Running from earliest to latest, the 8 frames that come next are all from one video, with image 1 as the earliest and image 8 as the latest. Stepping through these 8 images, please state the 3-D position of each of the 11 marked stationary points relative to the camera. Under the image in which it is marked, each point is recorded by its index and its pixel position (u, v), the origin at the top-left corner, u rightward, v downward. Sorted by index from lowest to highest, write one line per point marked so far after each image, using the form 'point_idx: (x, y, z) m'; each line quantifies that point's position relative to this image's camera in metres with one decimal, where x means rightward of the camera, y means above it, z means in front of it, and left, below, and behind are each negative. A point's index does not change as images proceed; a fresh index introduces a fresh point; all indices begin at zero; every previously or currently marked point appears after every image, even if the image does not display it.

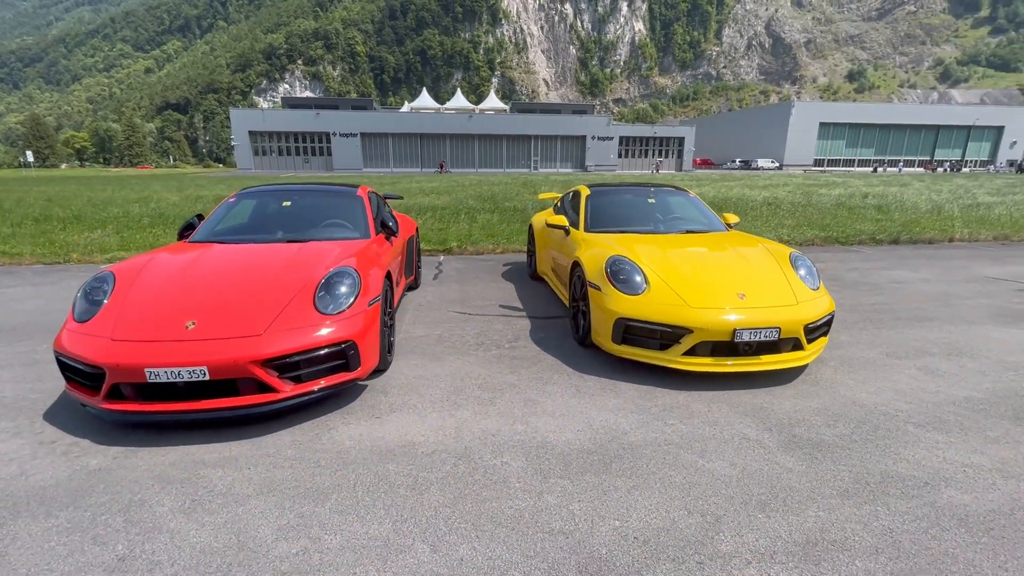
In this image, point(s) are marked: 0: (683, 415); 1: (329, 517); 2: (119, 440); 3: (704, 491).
0: (+1.2, -0.9, +3.2) m
1: (-0.9, -1.1, +2.3) m
2: (-2.4, -0.9, +2.9) m
3: (+1.1, -1.1, +2.4) m
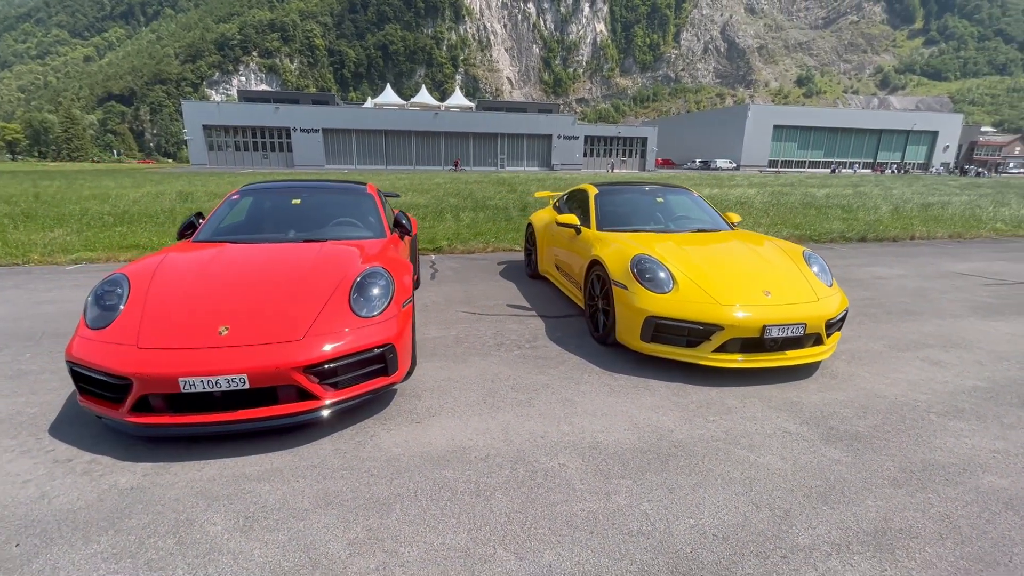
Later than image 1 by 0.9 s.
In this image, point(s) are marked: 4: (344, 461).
0: (+1.4, -0.8, +3.3) m
1: (-0.5, -1.1, +2.2) m
2: (-2.1, -0.9, +2.7) m
3: (+1.4, -1.1, +2.5) m
4: (-0.9, -1.0, +2.7) m
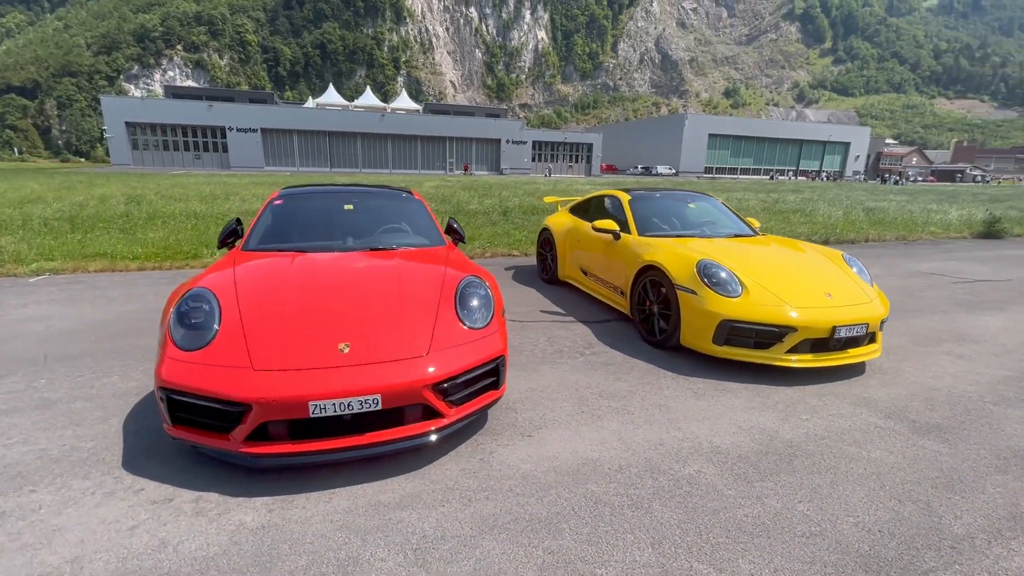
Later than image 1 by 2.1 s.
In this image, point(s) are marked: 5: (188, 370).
0: (+2.1, -0.9, +3.4) m
1: (+0.3, -1.1, +2.1) m
2: (-1.3, -1.0, +2.4) m
3: (+2.2, -1.1, +2.6) m
4: (-0.2, -1.0, +2.6) m
5: (-1.6, -0.4, +2.4) m
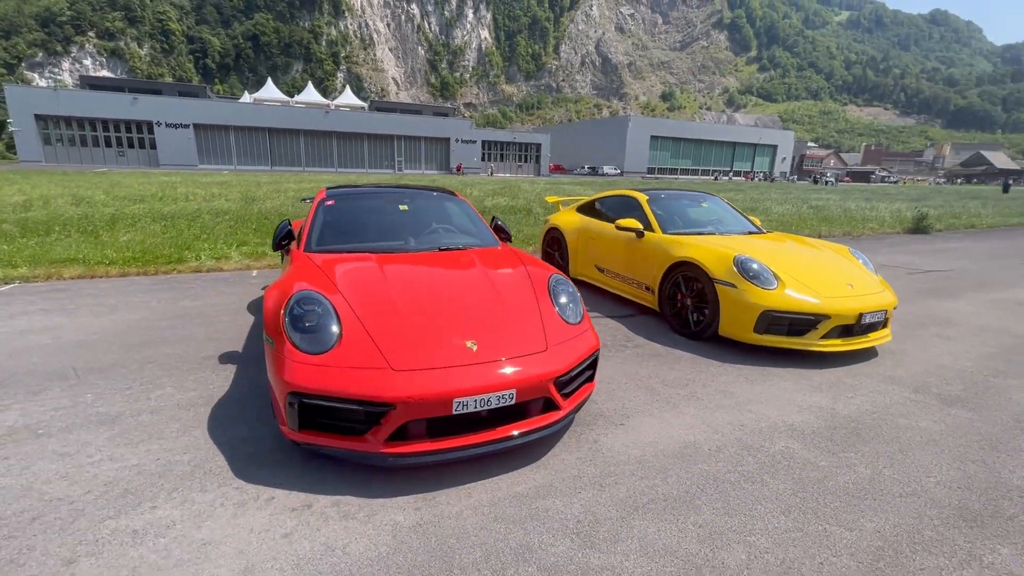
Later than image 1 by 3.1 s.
0: (+2.7, -0.8, +3.8) m
1: (+1.0, -1.1, +2.3) m
2: (-0.6, -1.0, +2.4) m
3: (+2.8, -1.0, +3.0) m
4: (+0.5, -1.0, +2.7) m
5: (-1.0, -0.4, +2.4) m
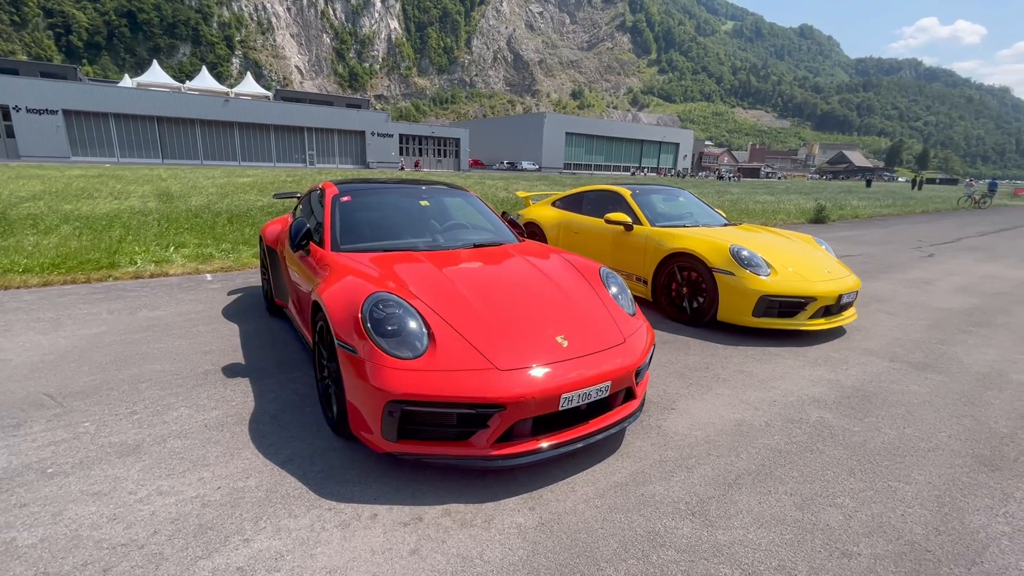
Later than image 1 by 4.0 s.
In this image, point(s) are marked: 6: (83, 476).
0: (+2.9, -0.7, +4.2) m
1: (+1.5, -1.0, +2.5) m
2: (-0.1, -1.0, +2.4) m
3: (+3.2, -0.9, +3.5) m
4: (+1.0, -0.9, +2.8) m
5: (-0.4, -0.4, +2.3) m
6: (-2.1, -0.9, +2.4) m
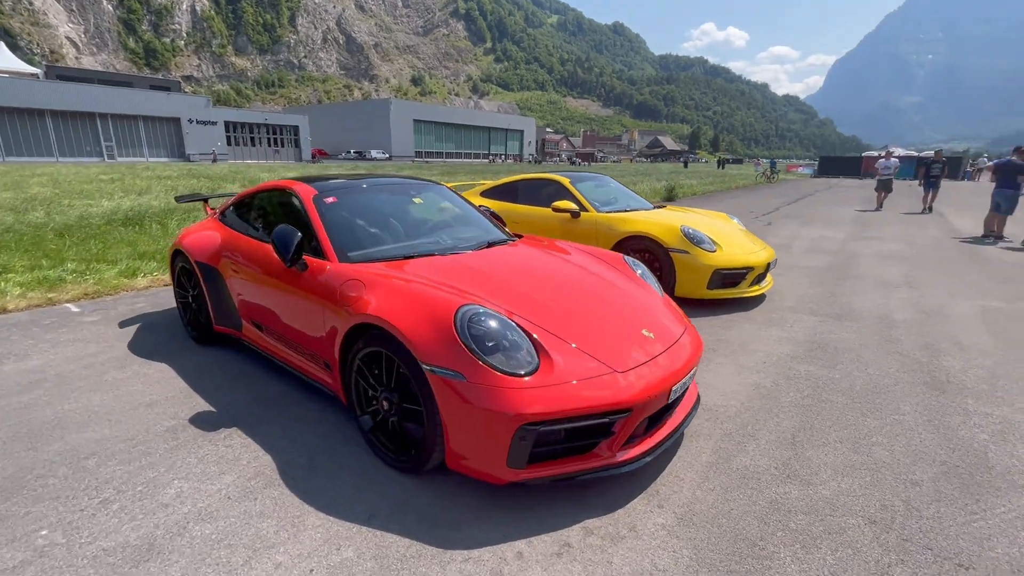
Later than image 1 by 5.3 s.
0: (+2.8, -0.3, +4.9) m
1: (+2.0, -0.9, +2.9) m
2: (+0.5, -1.0, +2.3) m
3: (+3.3, -0.5, +4.3) m
4: (+1.4, -0.8, +3.0) m
5: (+0.1, -0.5, +2.1) m
6: (-1.5, -1.1, +1.7) m
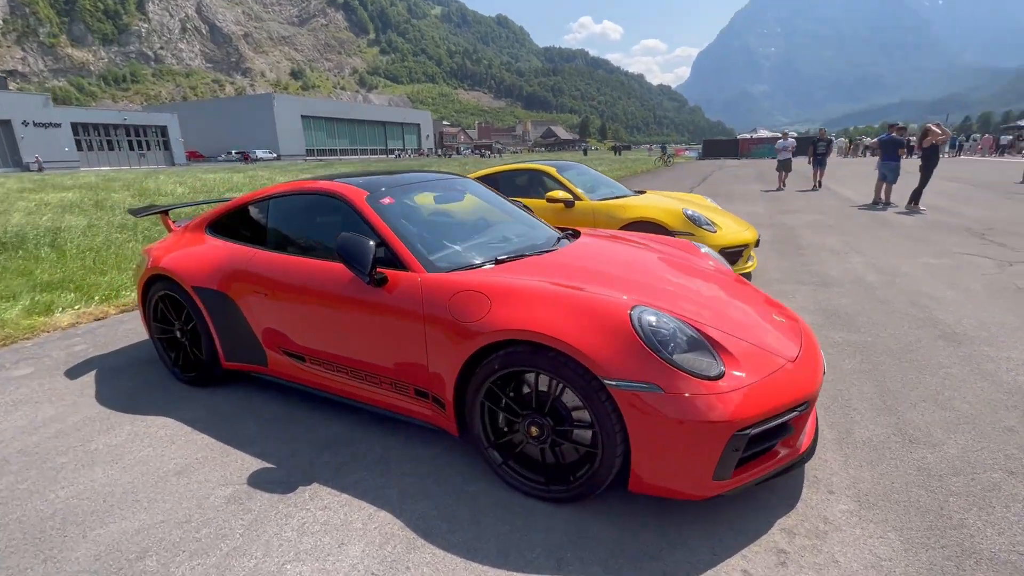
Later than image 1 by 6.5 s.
0: (+2.9, -0.1, +5.2) m
1: (+2.6, -0.7, +3.1) m
2: (+1.2, -0.9, +2.2) m
3: (+3.6, -0.2, +4.7) m
4: (+1.9, -0.7, +3.0) m
5: (+0.9, -0.4, +1.9) m
6: (-0.6, -1.2, +1.3) m
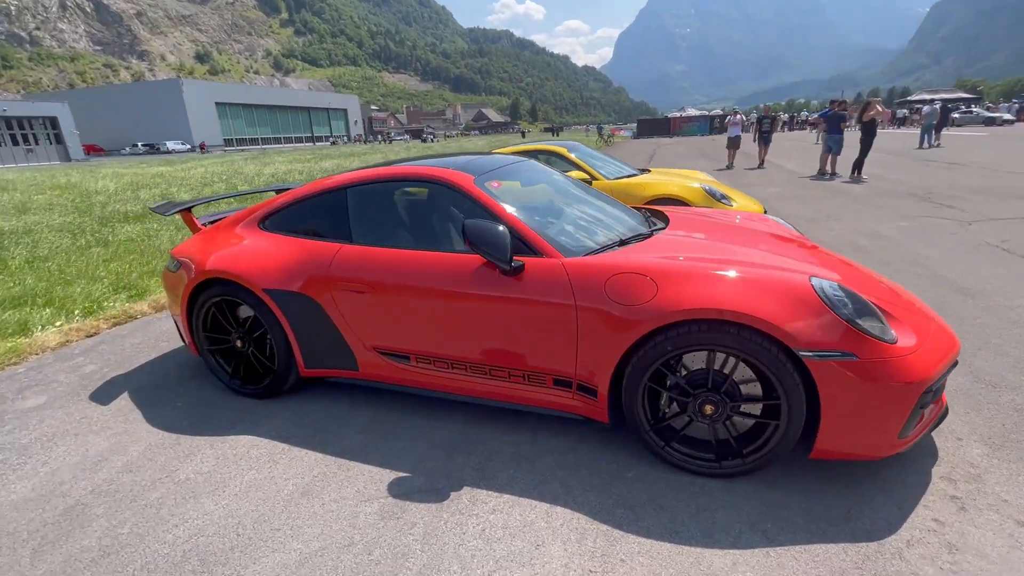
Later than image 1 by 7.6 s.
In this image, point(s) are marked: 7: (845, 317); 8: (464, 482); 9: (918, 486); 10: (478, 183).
0: (+3.2, +0.3, +5.5) m
1: (+3.2, -0.4, +3.4) m
2: (+2.0, -0.8, +2.3) m
3: (+3.9, +0.2, +5.0) m
4: (+2.6, -0.4, +3.3) m
5: (+1.6, -0.3, +2.0) m
6: (+0.3, -1.2, +1.2) m
7: (+1.3, -0.1, +1.9) m
8: (-0.2, -0.9, +2.3) m
9: (+1.7, -0.9, +2.1) m
10: (-0.3, +0.6, +2.6) m
